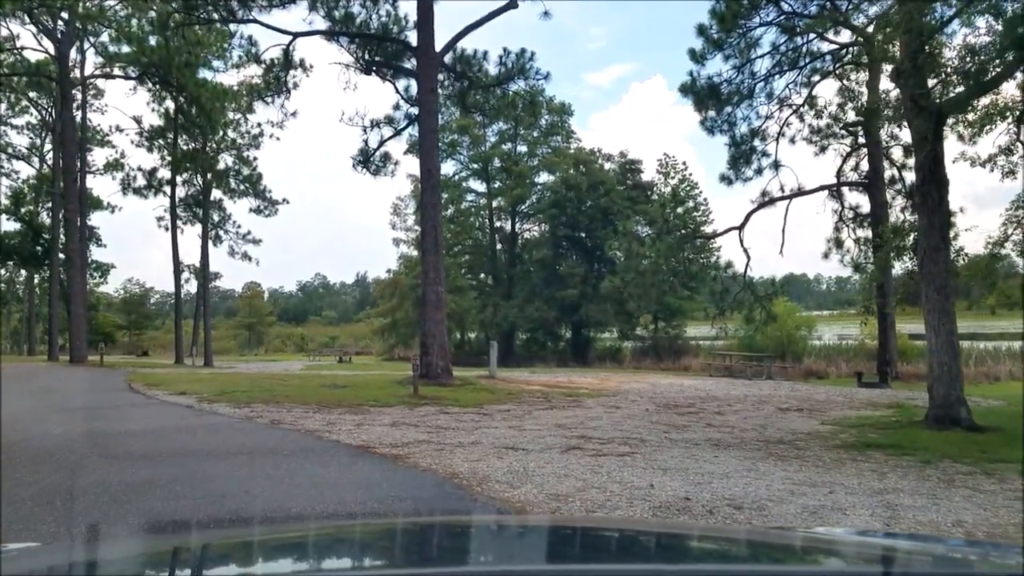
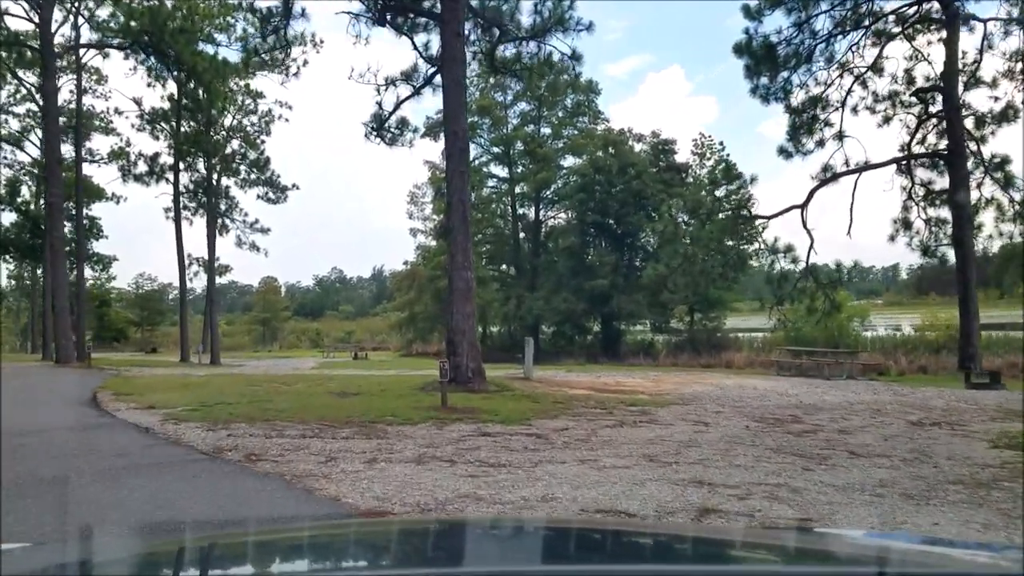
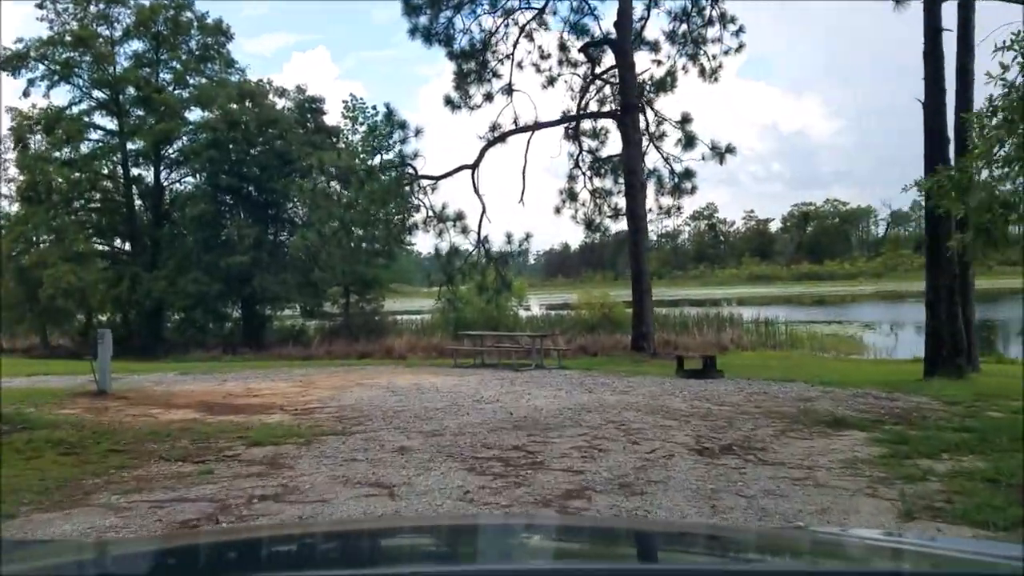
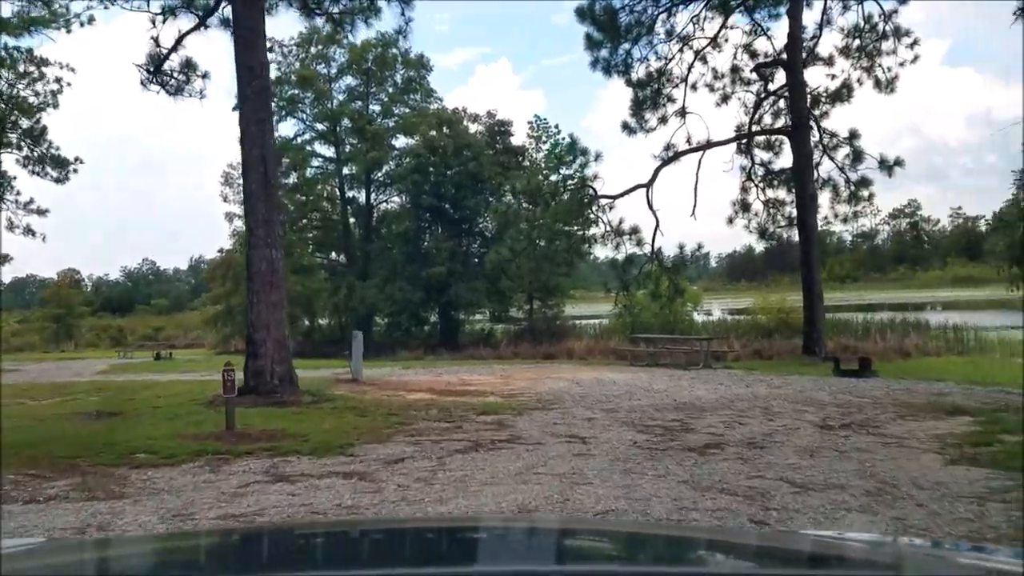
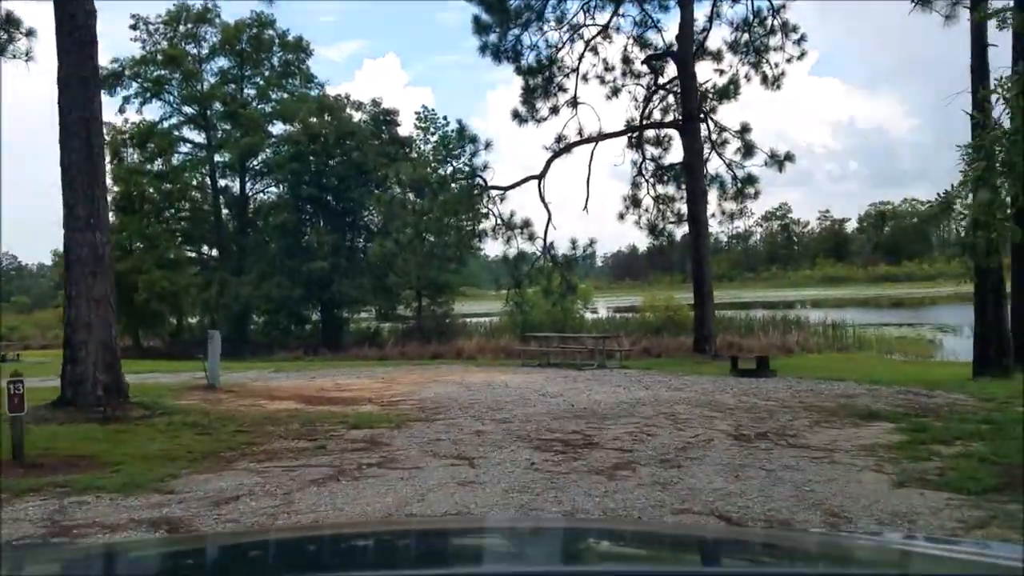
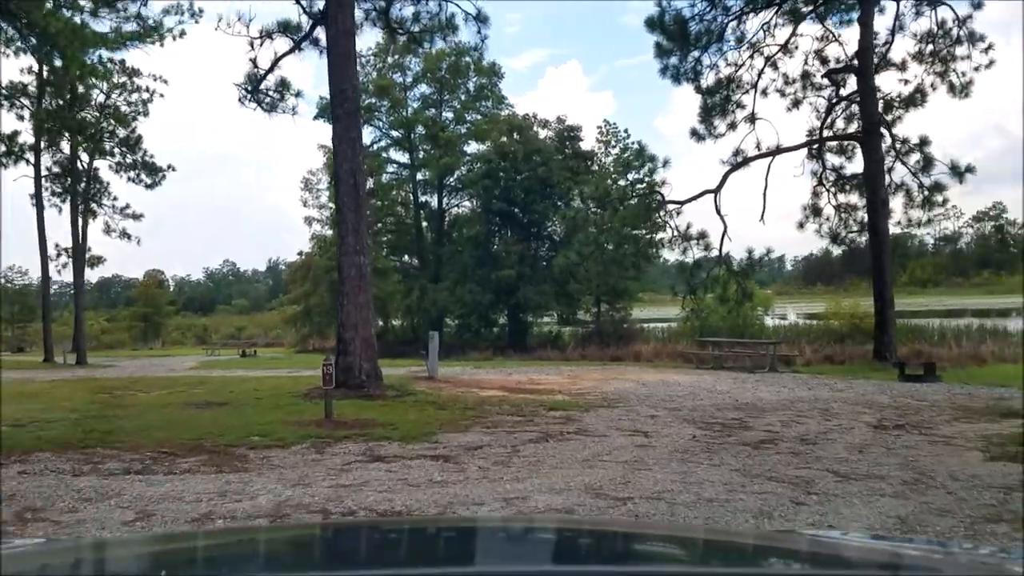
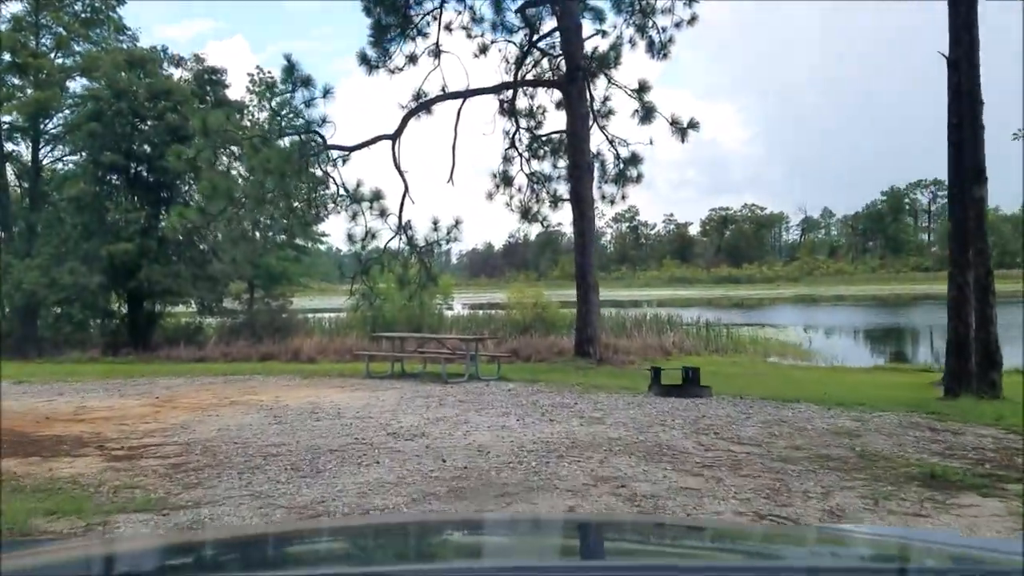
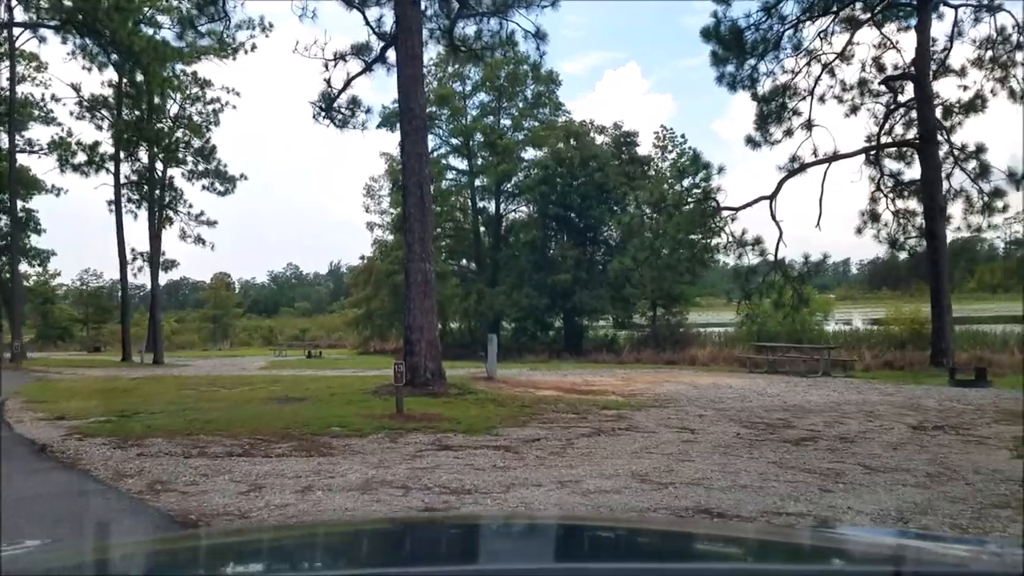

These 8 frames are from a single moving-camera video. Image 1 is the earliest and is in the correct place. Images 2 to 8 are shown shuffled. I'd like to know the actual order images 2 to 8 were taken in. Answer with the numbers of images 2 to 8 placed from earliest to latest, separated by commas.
2, 8, 6, 4, 5, 3, 7
